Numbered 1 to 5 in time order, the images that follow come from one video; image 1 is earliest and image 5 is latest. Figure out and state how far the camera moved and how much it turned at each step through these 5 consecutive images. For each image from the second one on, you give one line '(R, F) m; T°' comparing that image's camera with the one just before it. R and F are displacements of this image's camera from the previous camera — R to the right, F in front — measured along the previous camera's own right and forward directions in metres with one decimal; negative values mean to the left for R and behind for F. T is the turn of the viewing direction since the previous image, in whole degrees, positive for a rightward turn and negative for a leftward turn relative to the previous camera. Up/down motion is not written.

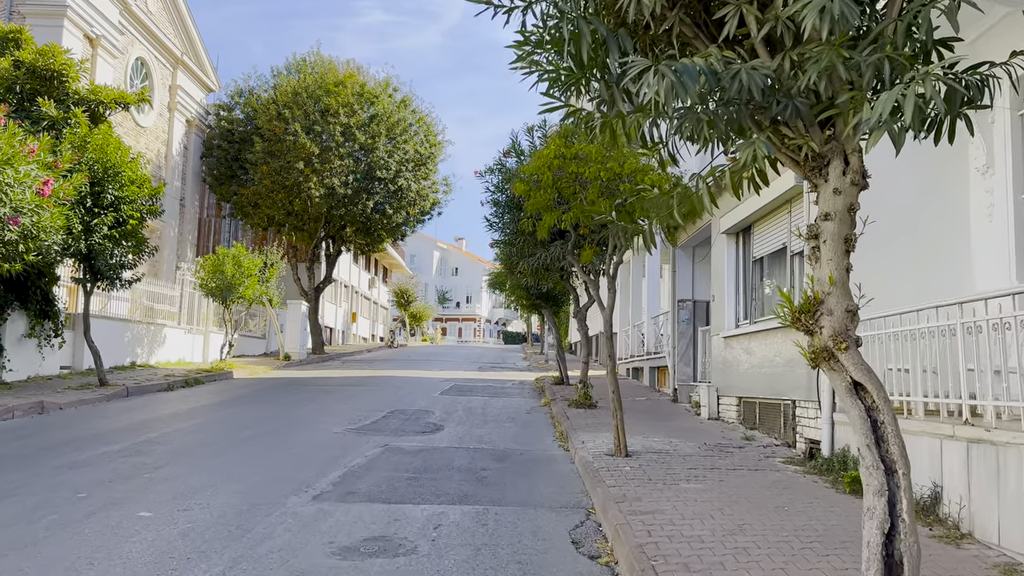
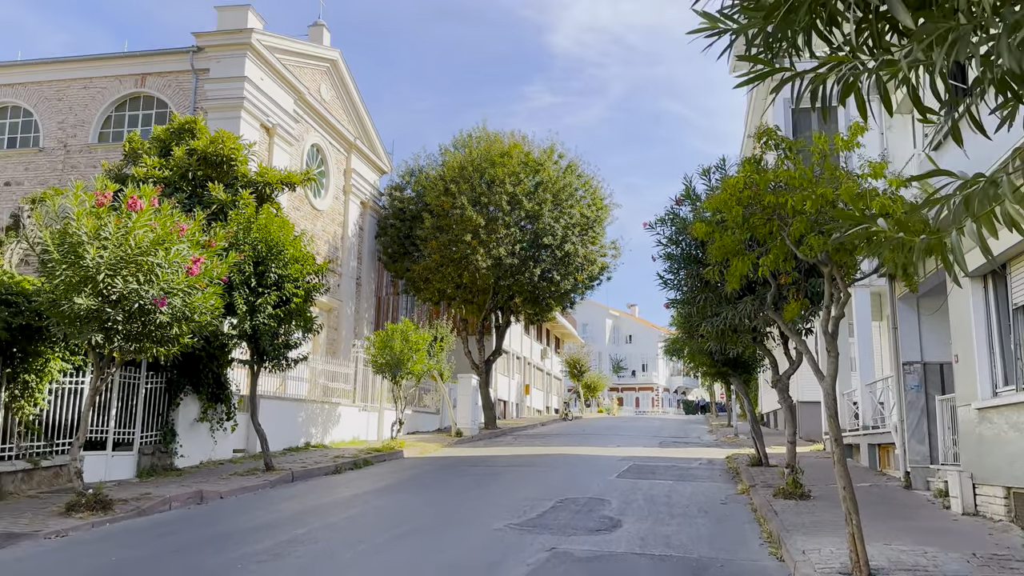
(-0.1, +1.7) m; -13°
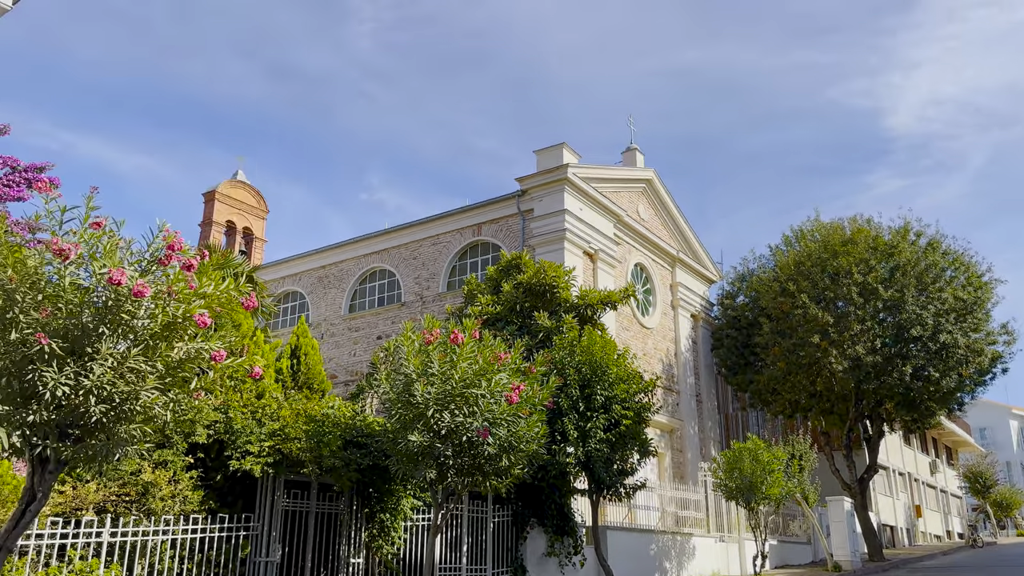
(+0.1, +1.0) m; -24°
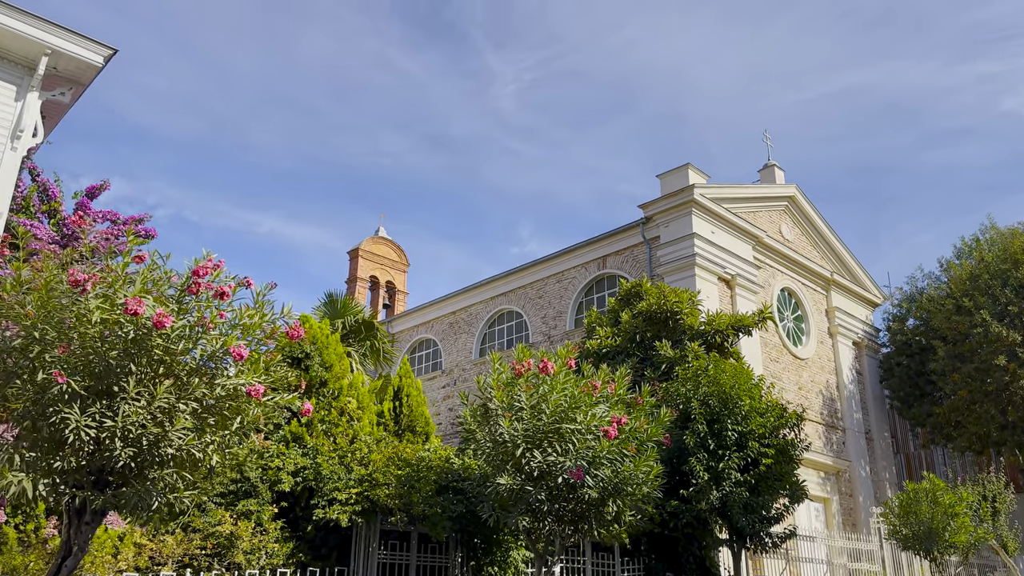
(+0.7, +1.1) m; -11°
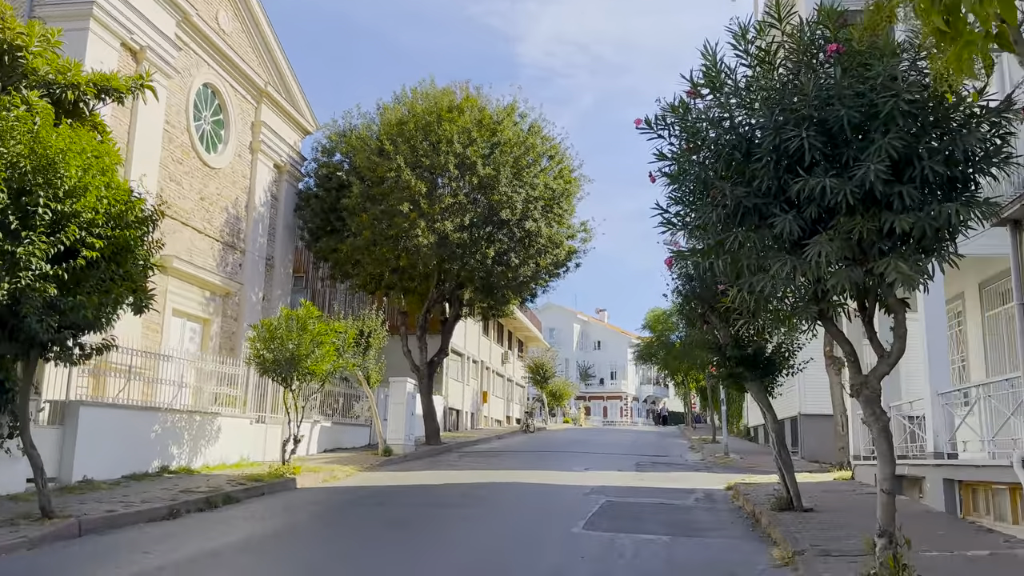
(+1.9, +1.8) m; +39°
